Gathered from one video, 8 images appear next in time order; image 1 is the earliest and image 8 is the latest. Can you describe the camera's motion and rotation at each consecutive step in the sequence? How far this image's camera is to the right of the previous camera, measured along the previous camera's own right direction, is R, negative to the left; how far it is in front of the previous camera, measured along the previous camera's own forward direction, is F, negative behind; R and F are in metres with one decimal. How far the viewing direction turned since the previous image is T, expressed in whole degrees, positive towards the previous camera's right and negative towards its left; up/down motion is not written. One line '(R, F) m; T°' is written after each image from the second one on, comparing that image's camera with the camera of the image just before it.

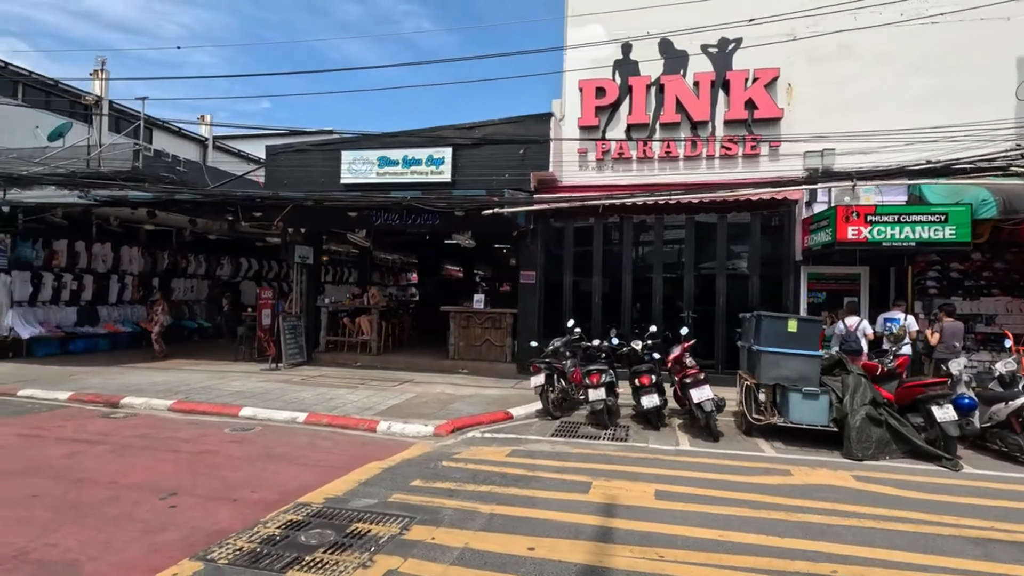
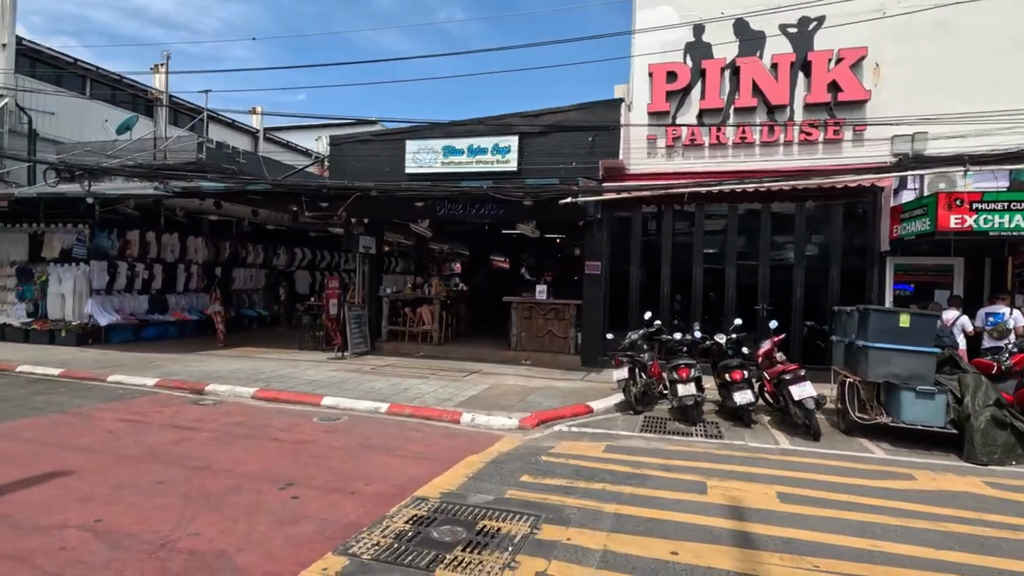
(-0.8, +0.1) m; -3°
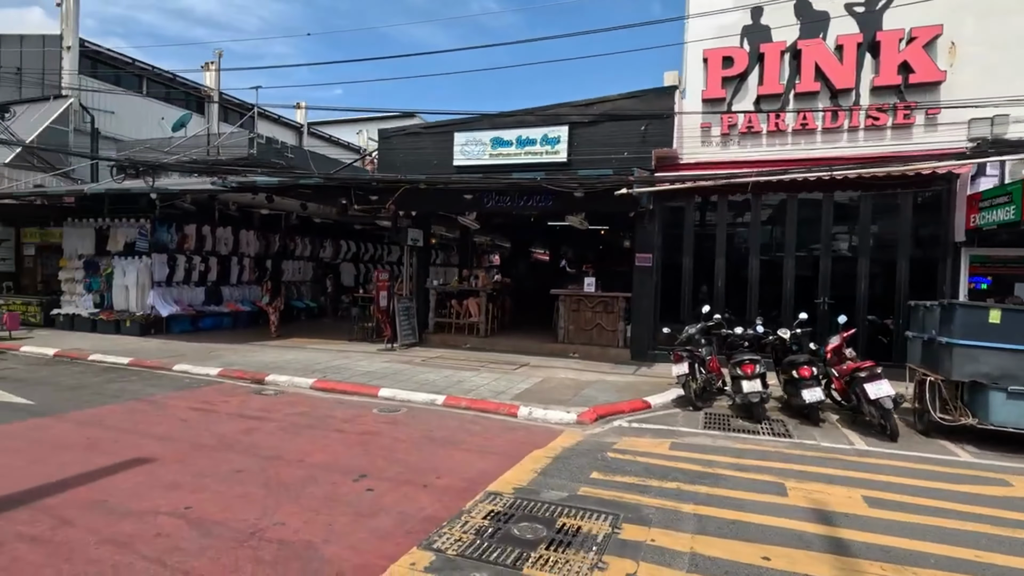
(-0.3, +0.1) m; -4°
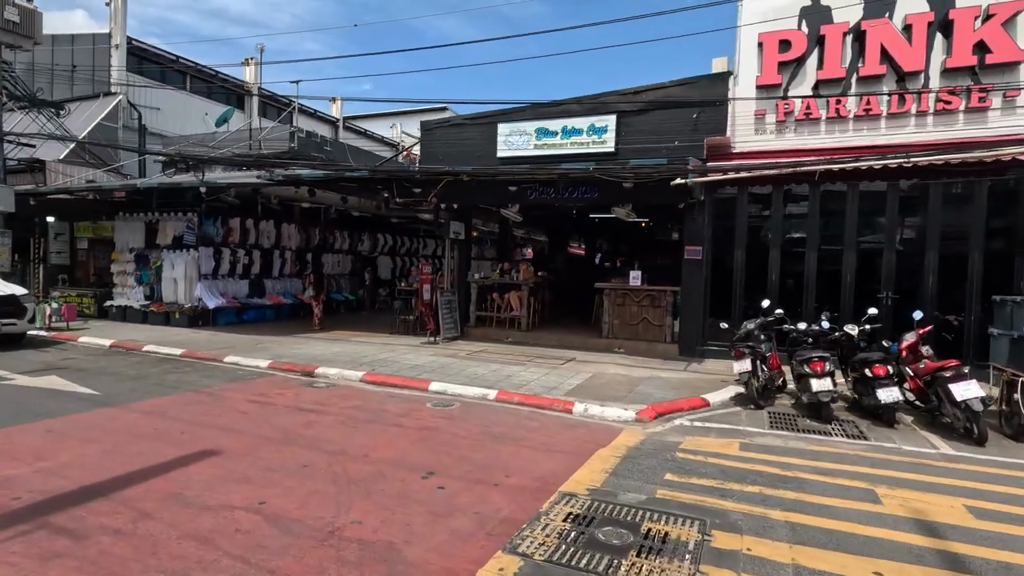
(-0.4, +0.2) m; -3°
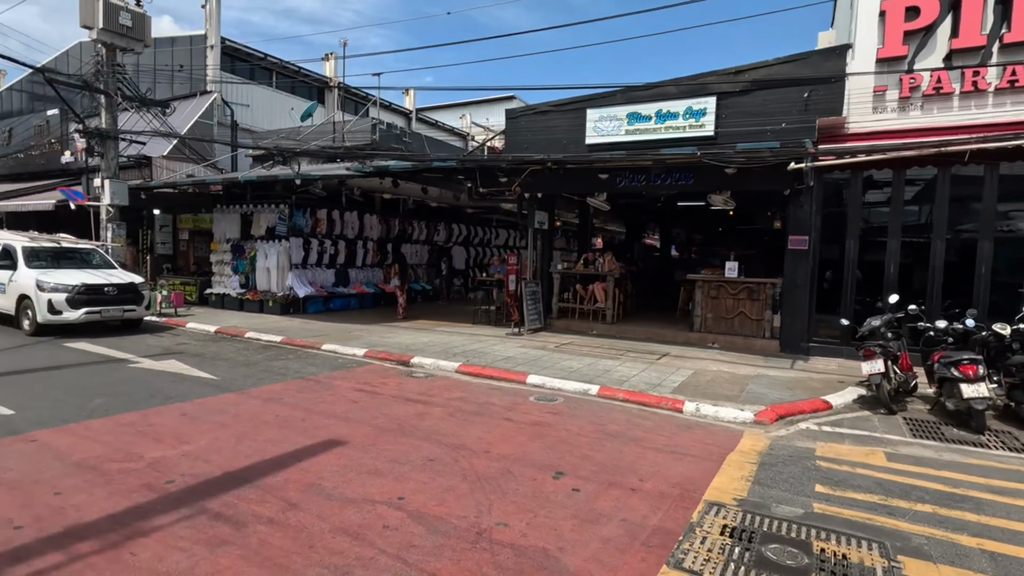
(-0.6, +0.2) m; -6°
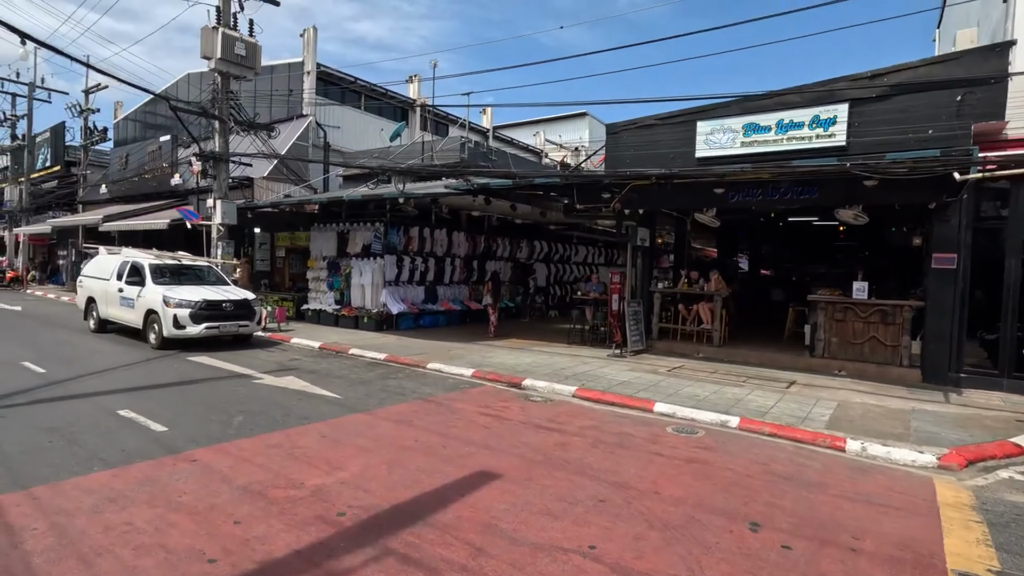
(-1.0, +0.3) m; -6°
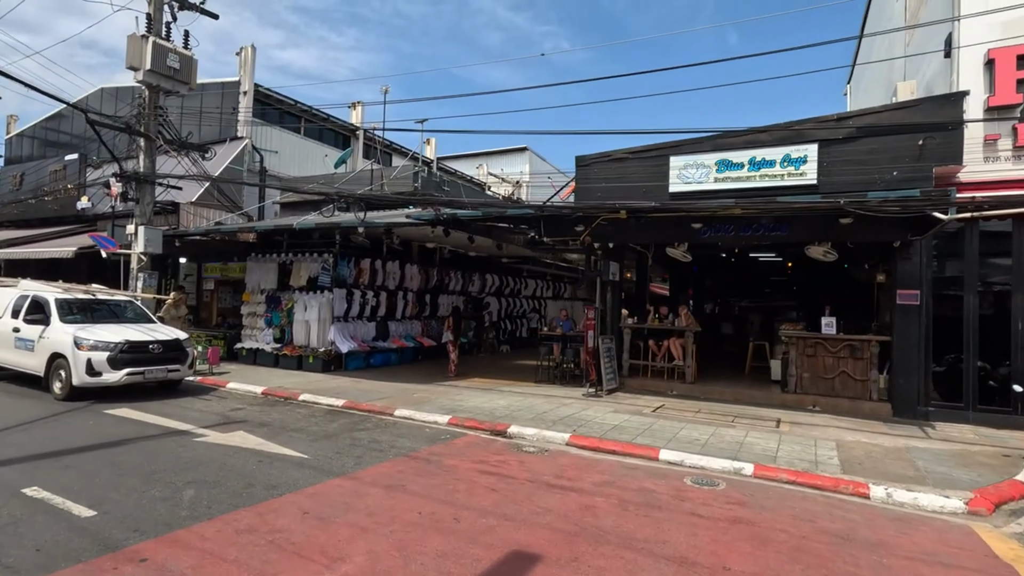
(-0.9, +0.8) m; +8°
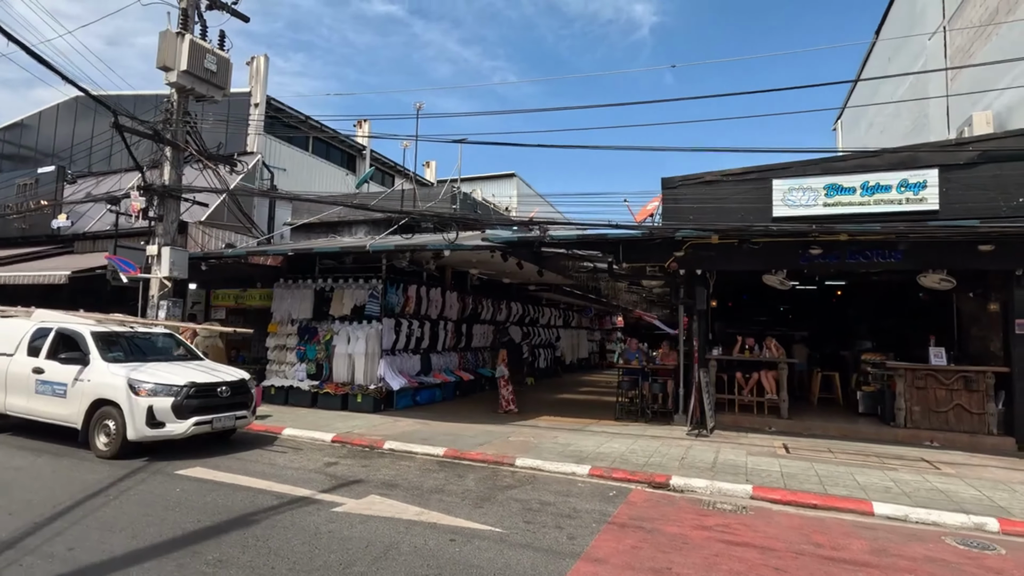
(-2.9, +1.2) m; +5°
